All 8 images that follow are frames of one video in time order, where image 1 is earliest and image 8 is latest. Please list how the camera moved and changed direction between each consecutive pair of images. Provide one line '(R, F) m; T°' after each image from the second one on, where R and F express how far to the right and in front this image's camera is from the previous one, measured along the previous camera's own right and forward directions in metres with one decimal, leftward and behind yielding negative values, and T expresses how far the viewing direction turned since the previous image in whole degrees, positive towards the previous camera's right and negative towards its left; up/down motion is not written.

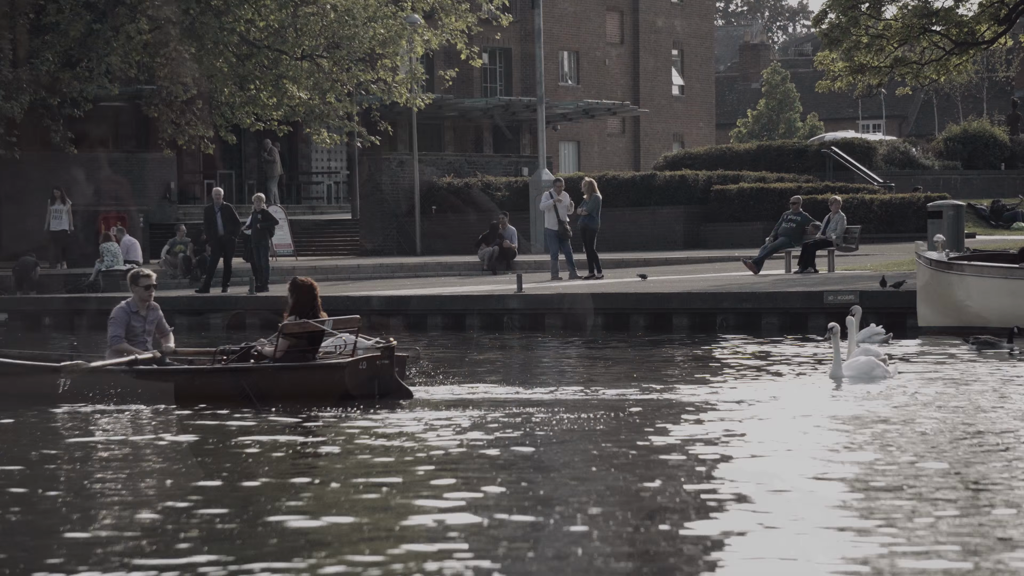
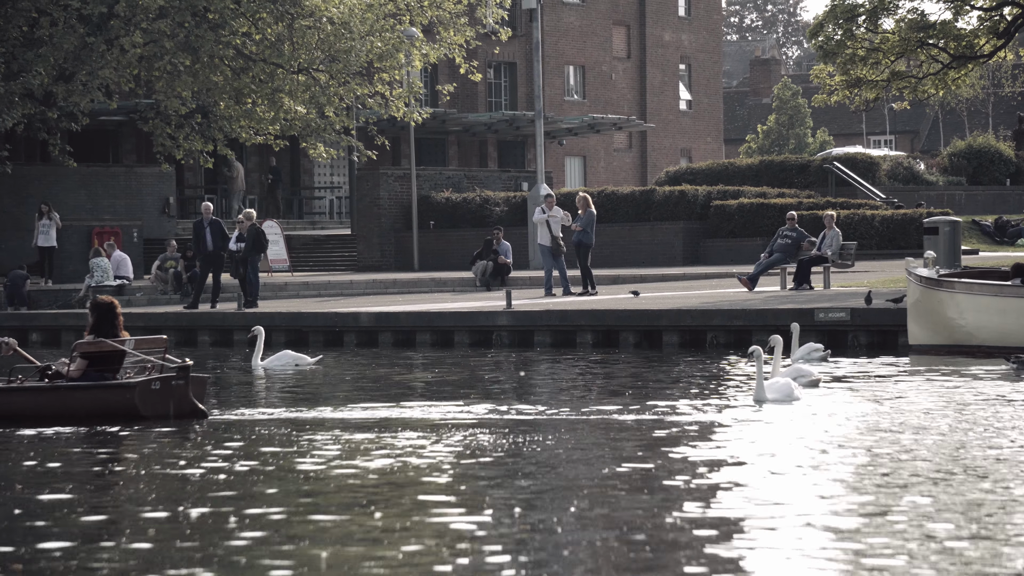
(+0.5, +0.3) m; -1°
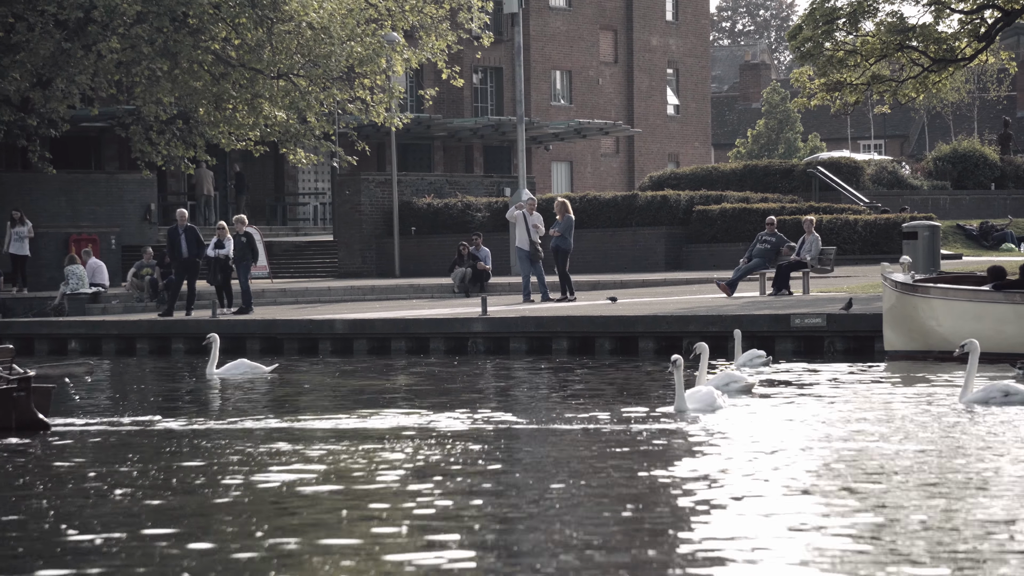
(+0.4, +0.2) m; 0°
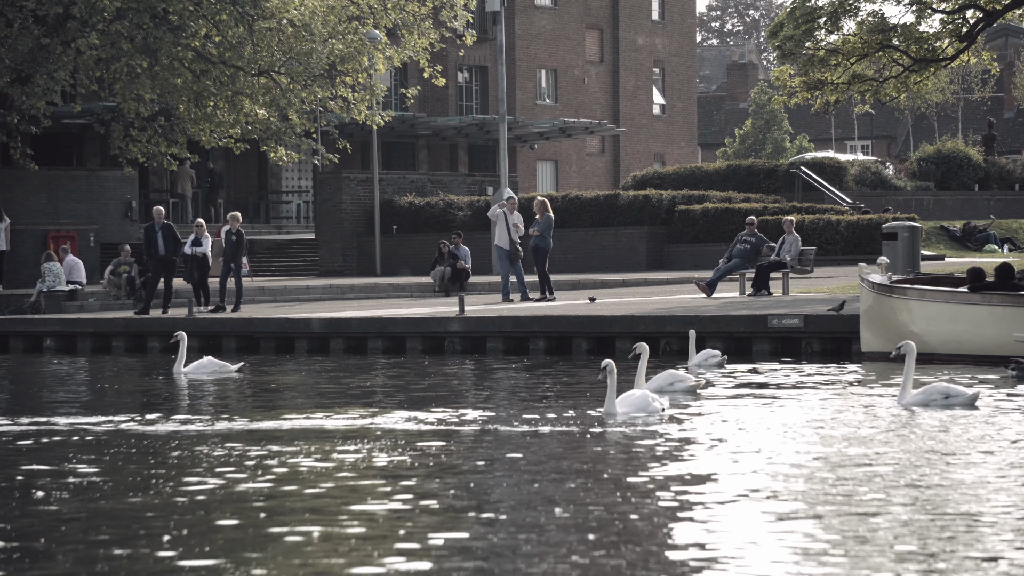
(+0.2, +0.2) m; 0°
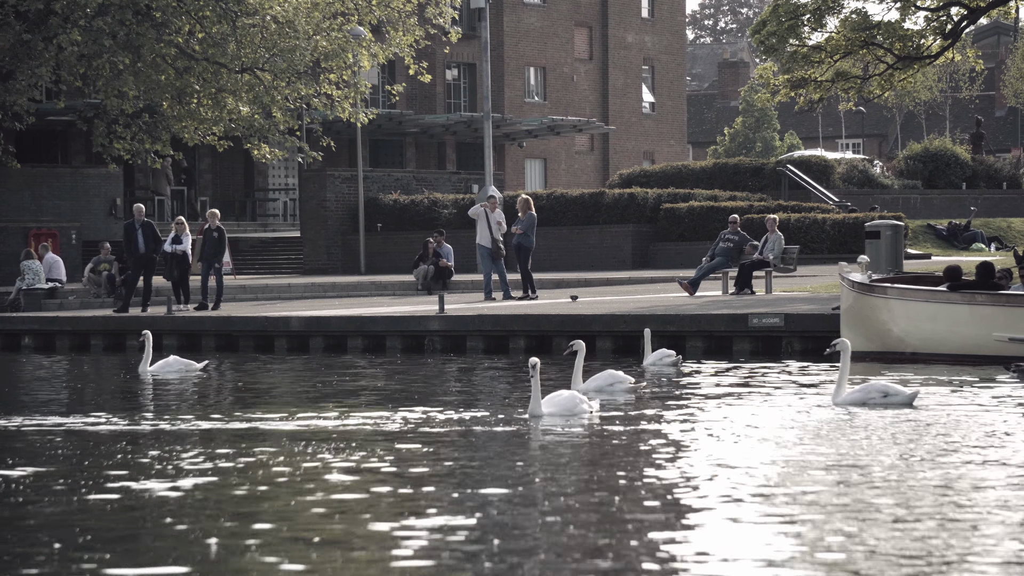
(+0.2, +0.2) m; 0°
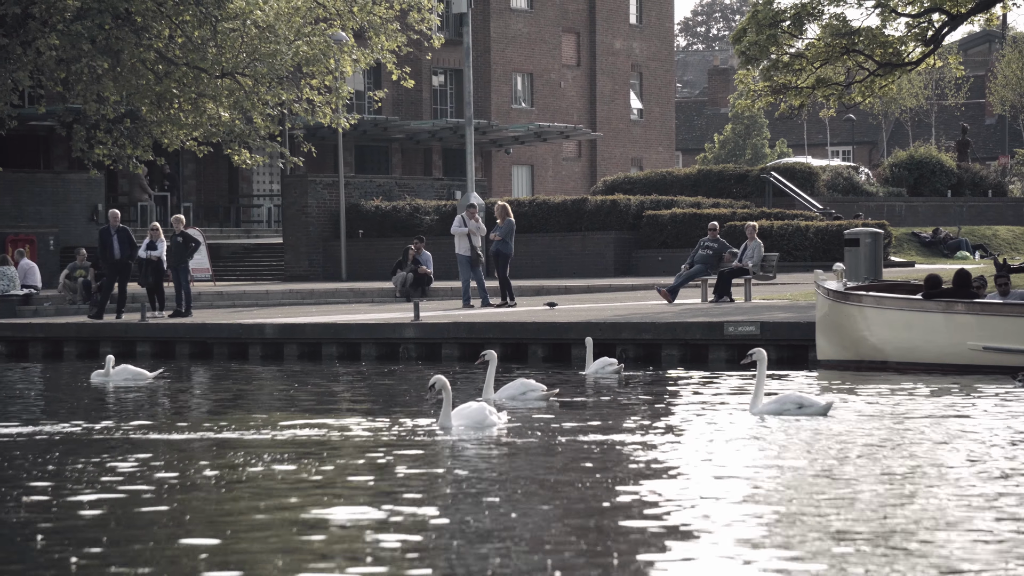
(+0.3, +0.2) m; 0°
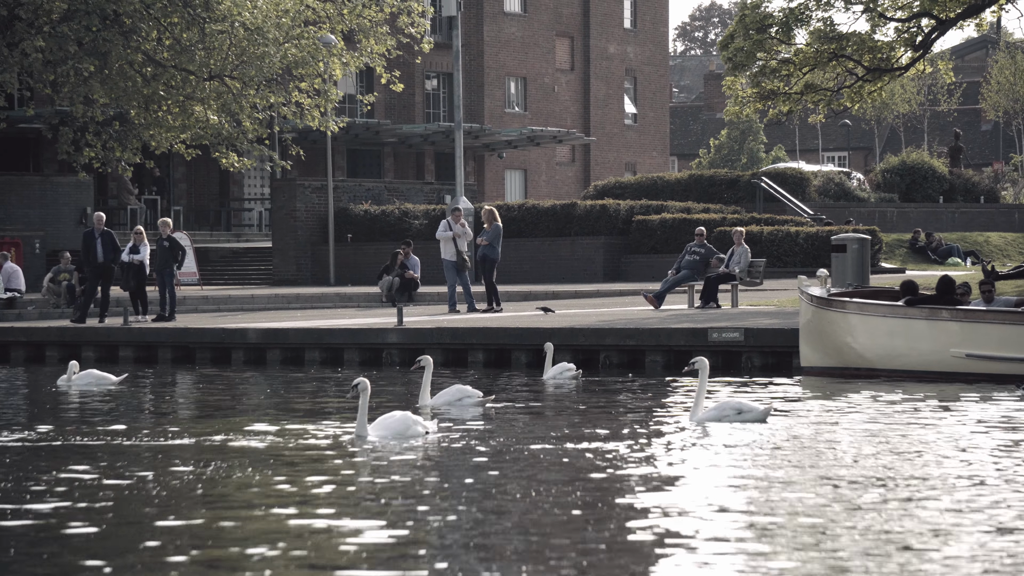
(+0.2, +0.2) m; 0°
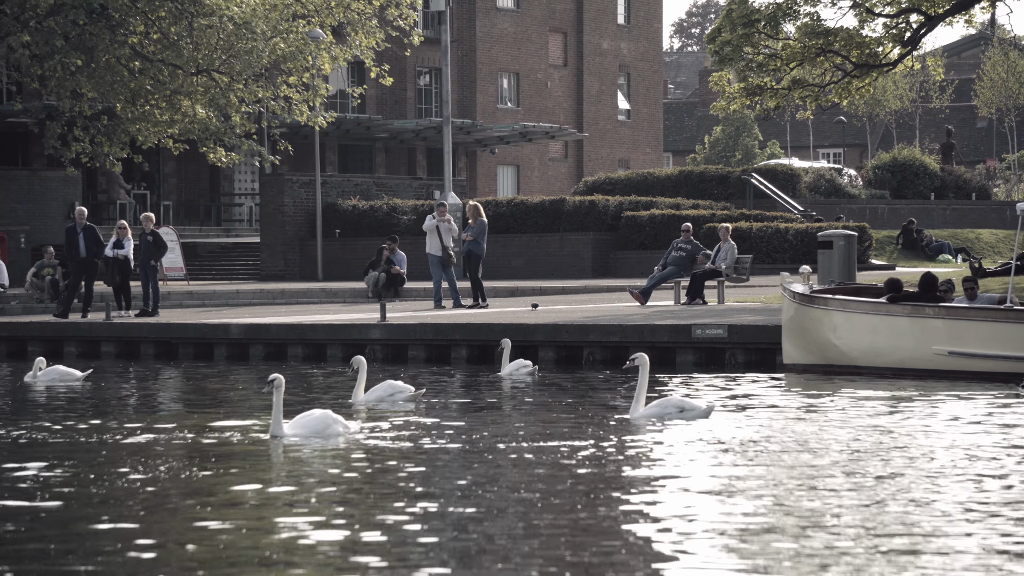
(+0.2, +0.2) m; 0°
